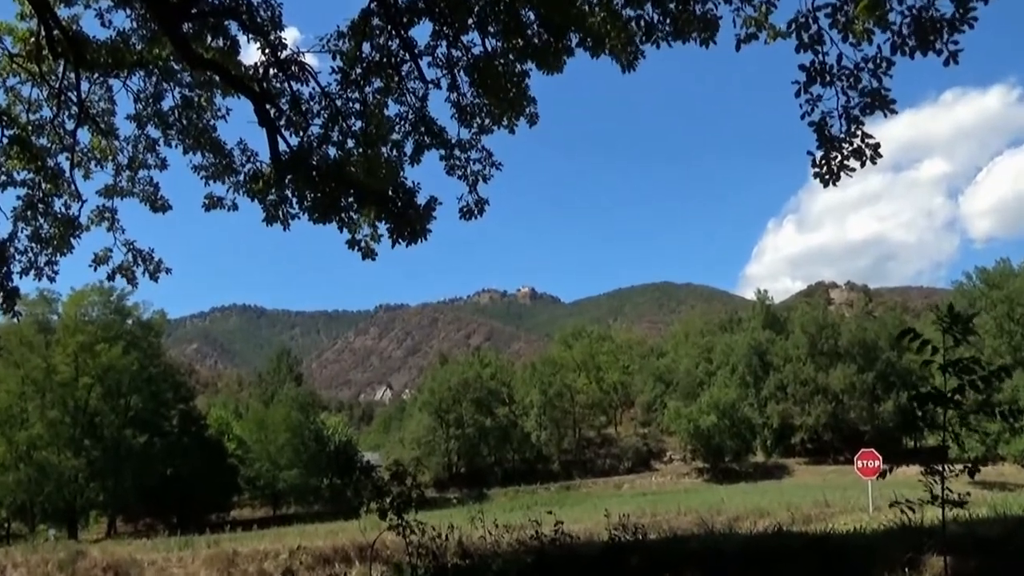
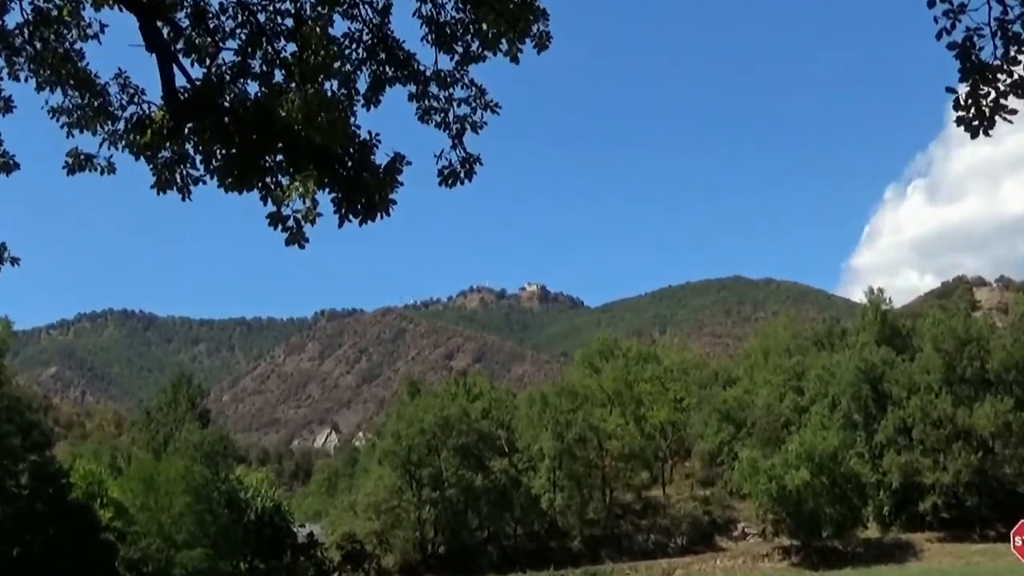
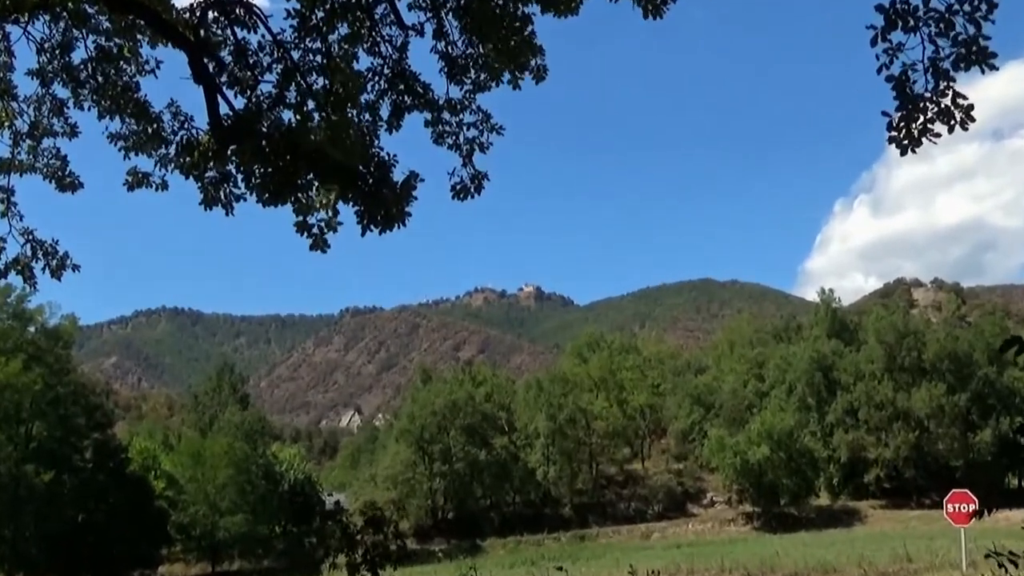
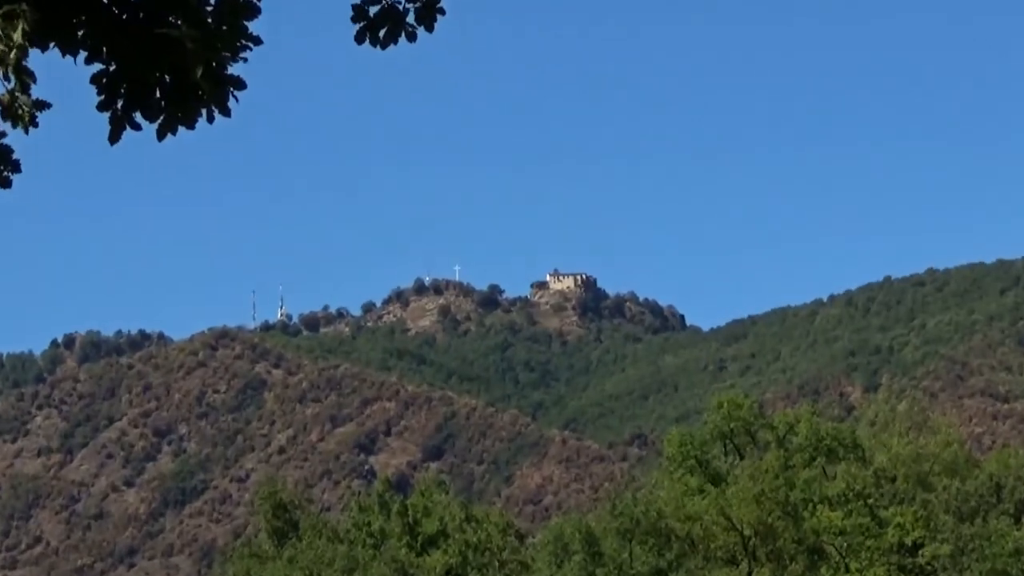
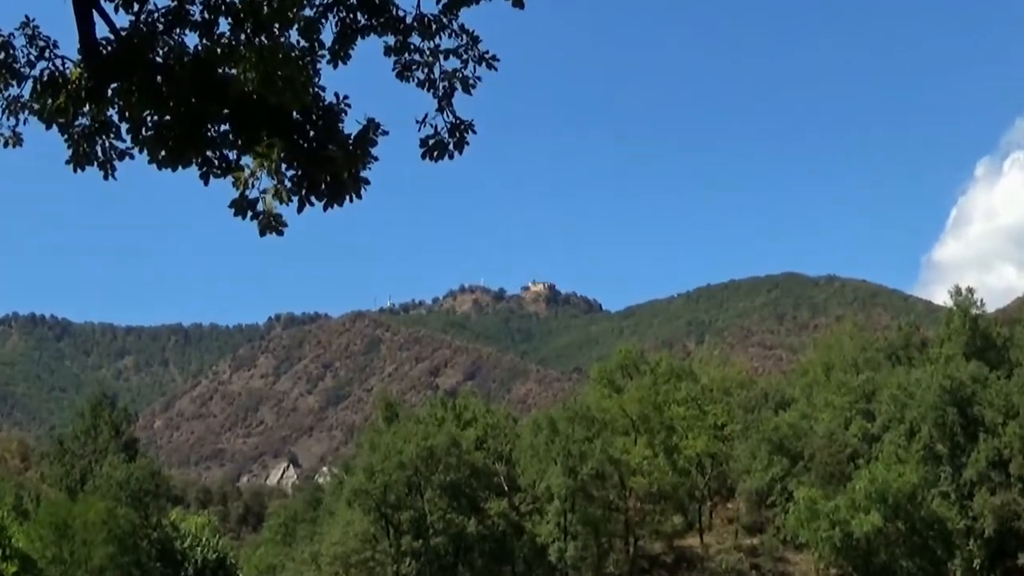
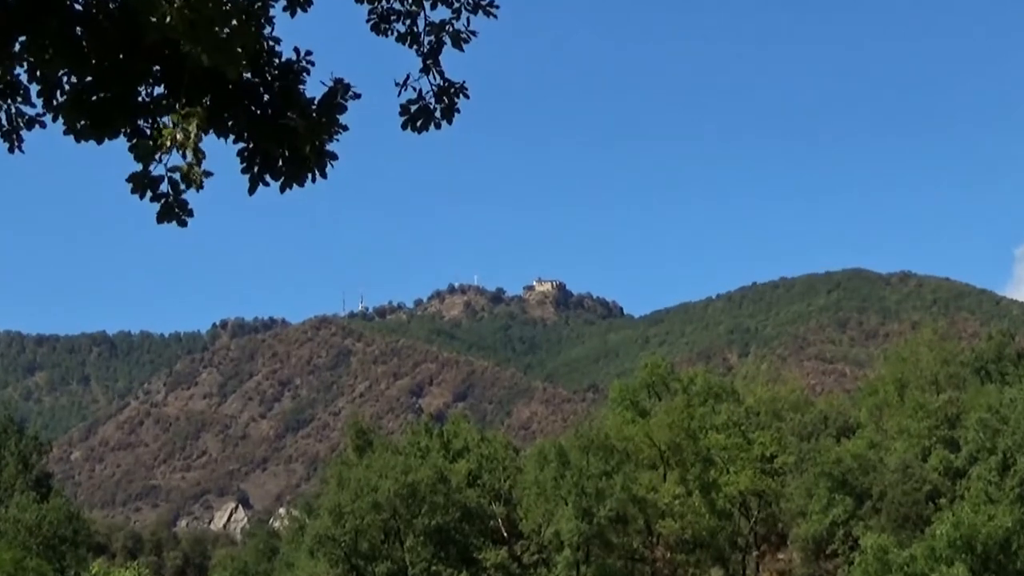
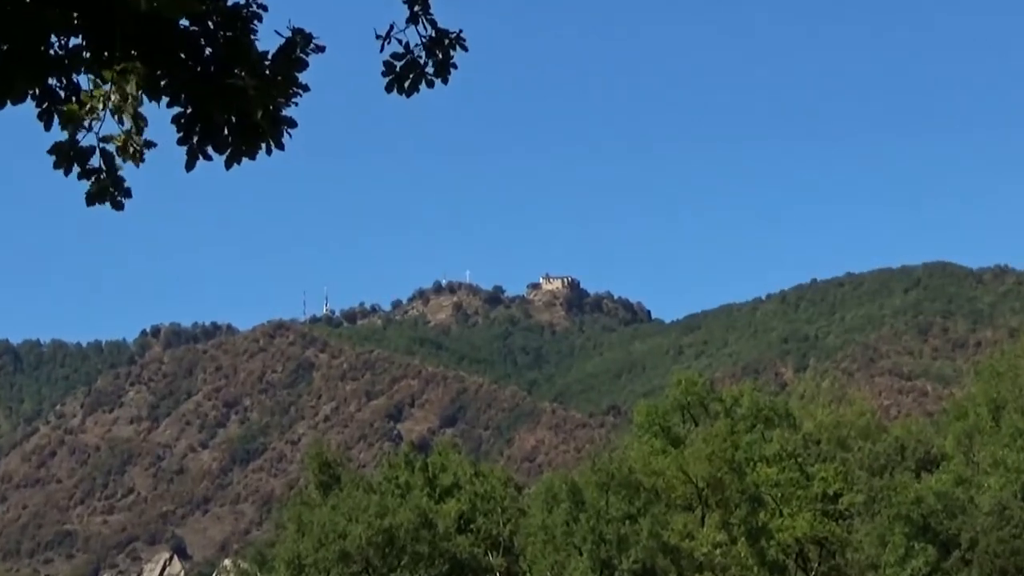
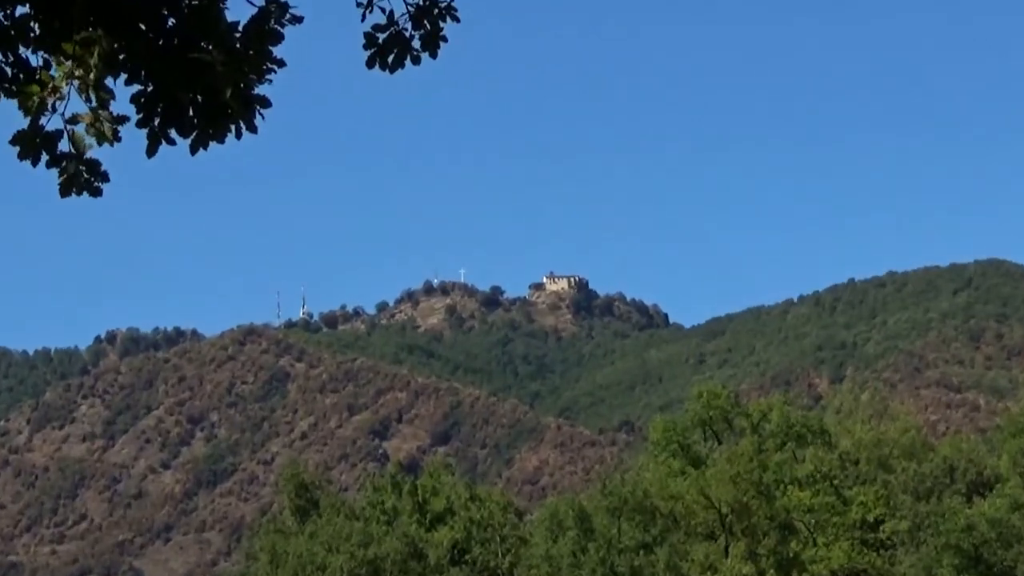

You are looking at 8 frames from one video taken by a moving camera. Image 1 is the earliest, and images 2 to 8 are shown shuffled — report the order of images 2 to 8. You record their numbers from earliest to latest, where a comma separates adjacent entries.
3, 2, 5, 6, 7, 8, 4
